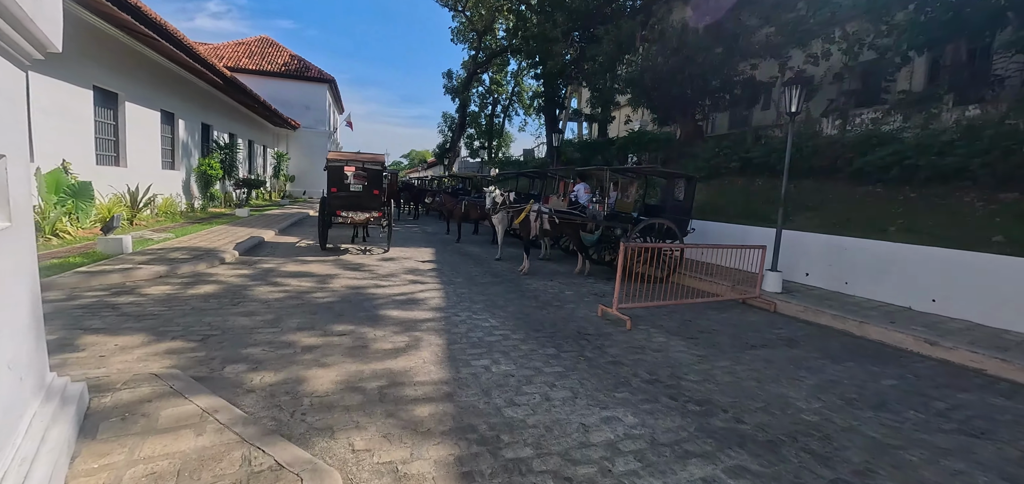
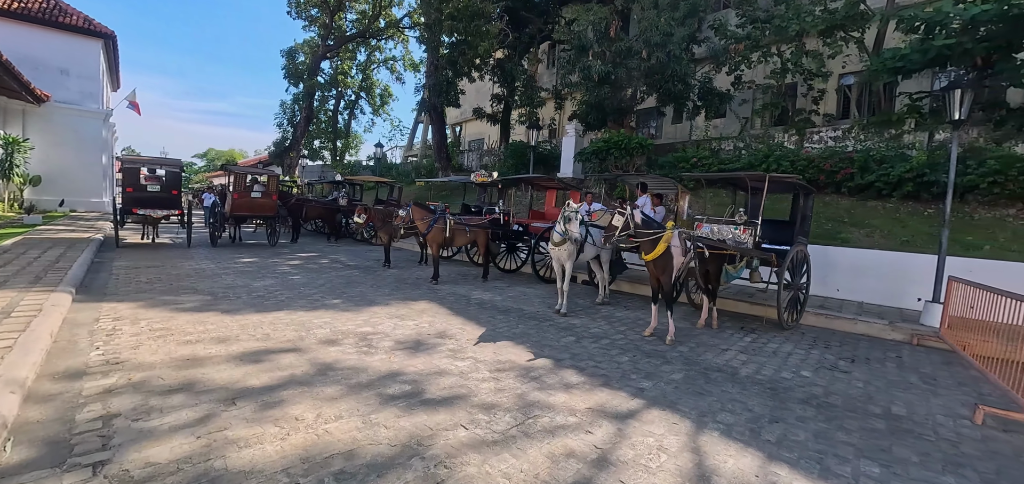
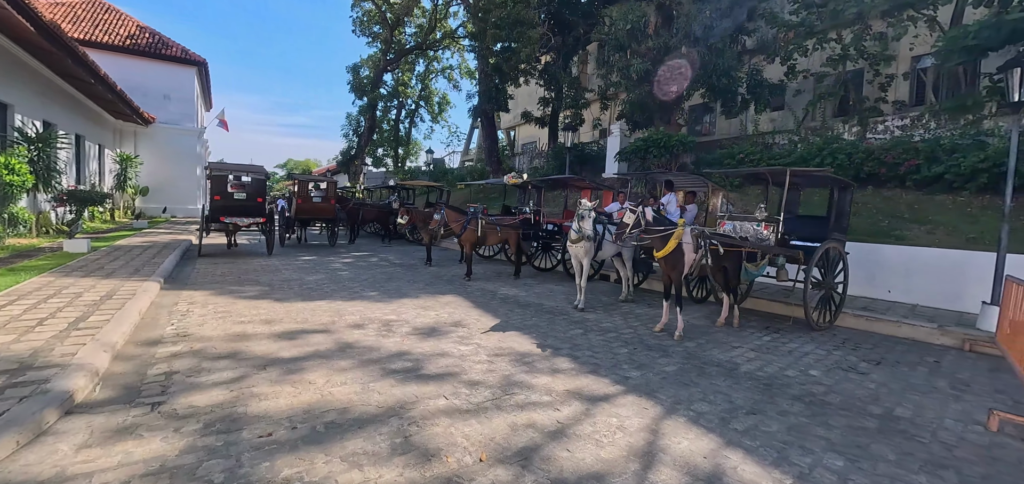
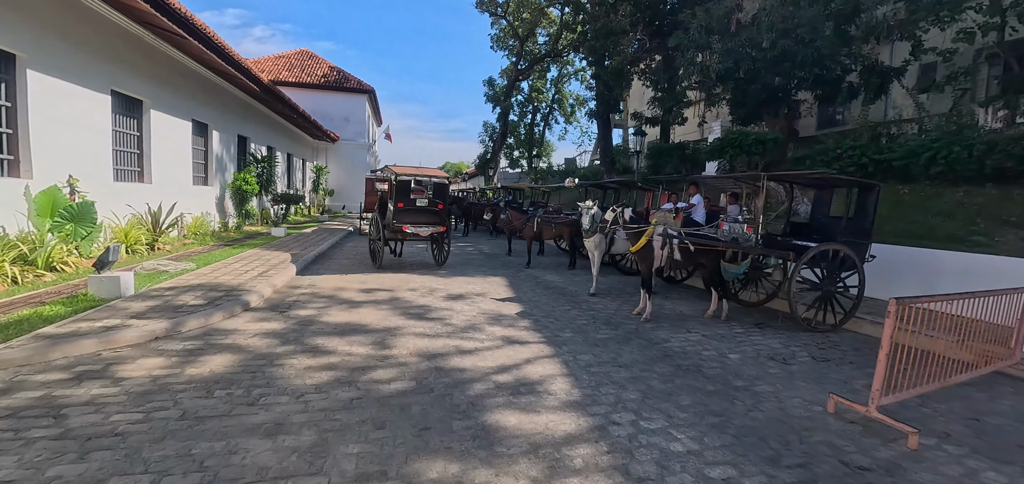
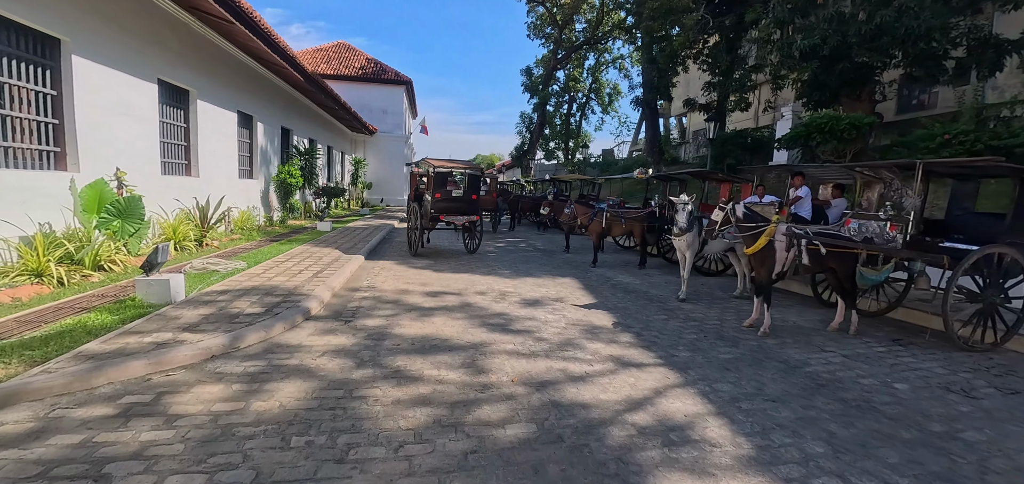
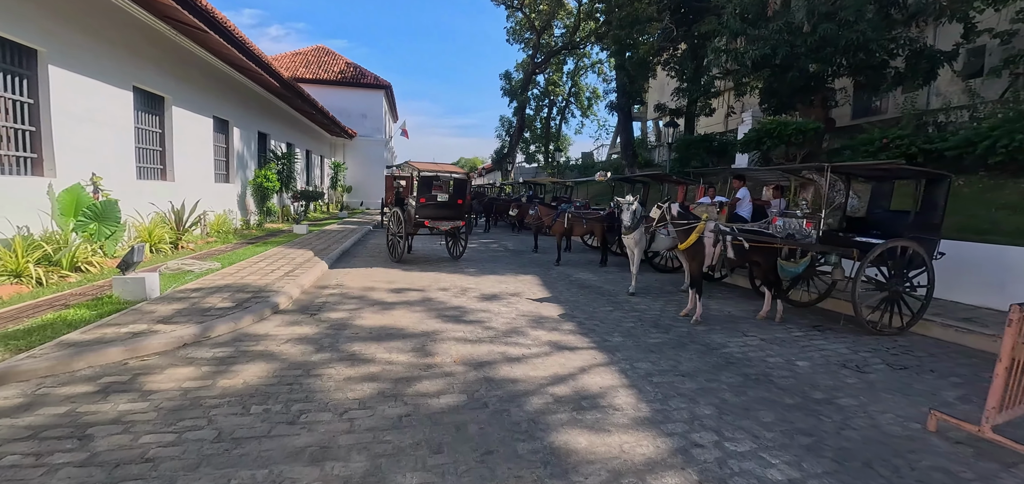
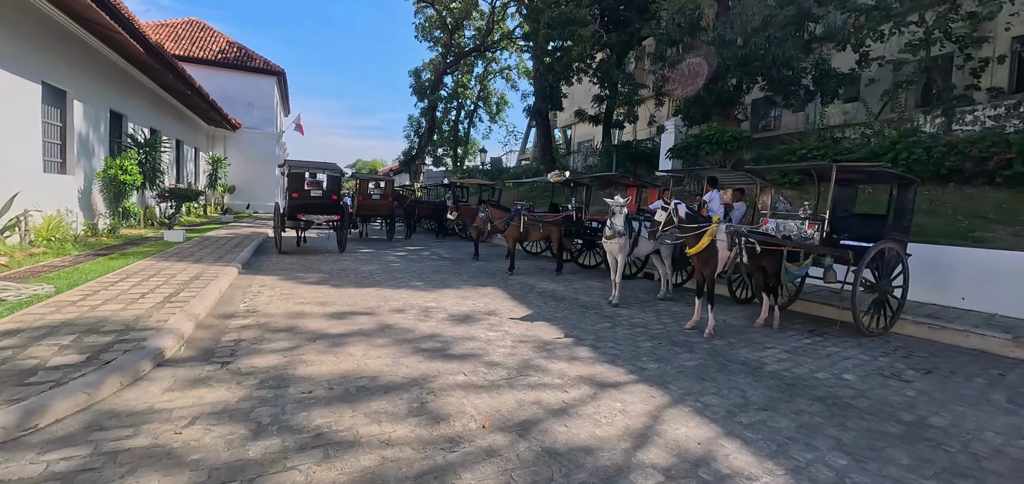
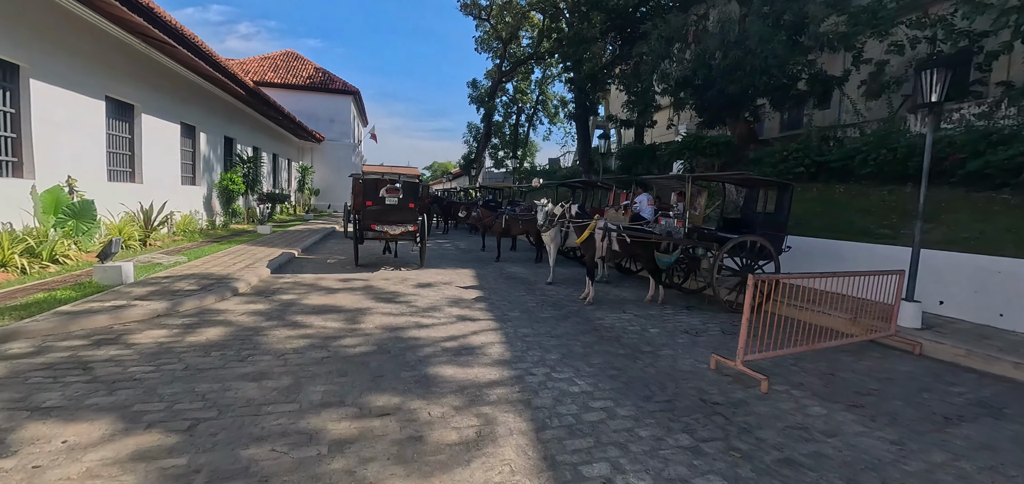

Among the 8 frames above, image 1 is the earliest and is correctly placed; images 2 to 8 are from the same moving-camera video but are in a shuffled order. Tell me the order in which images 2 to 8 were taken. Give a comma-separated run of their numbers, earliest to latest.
8, 4, 6, 5, 7, 3, 2
